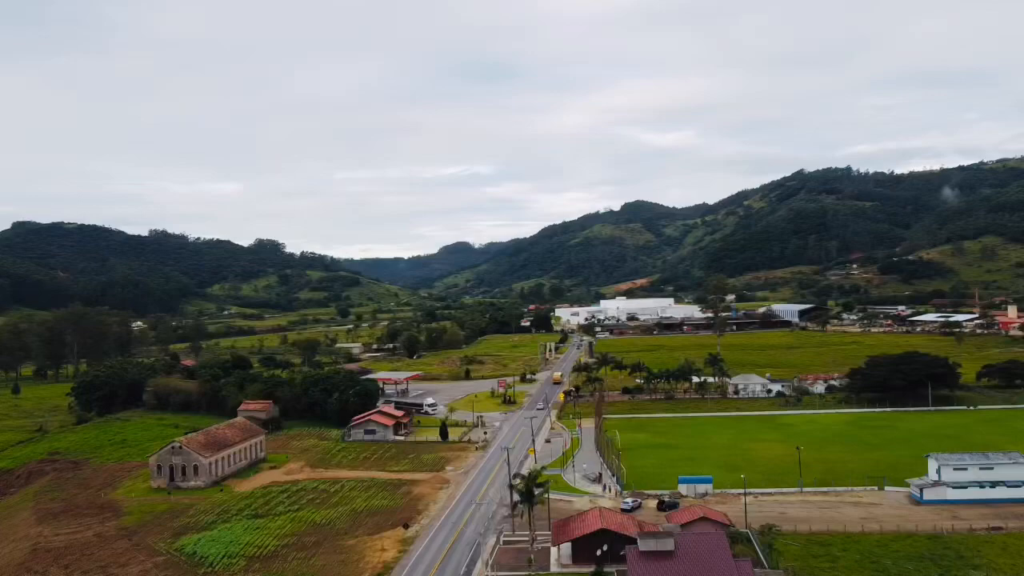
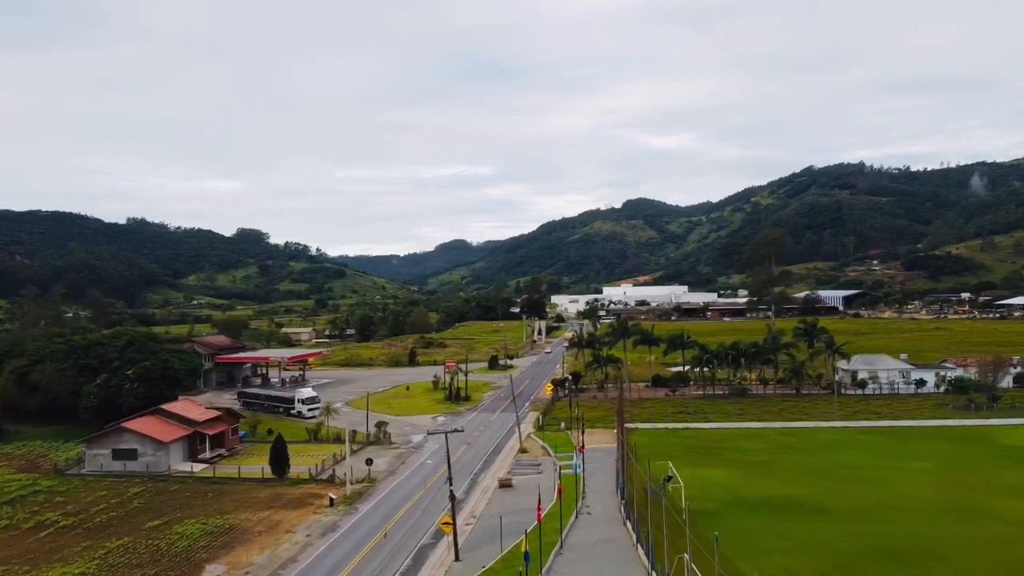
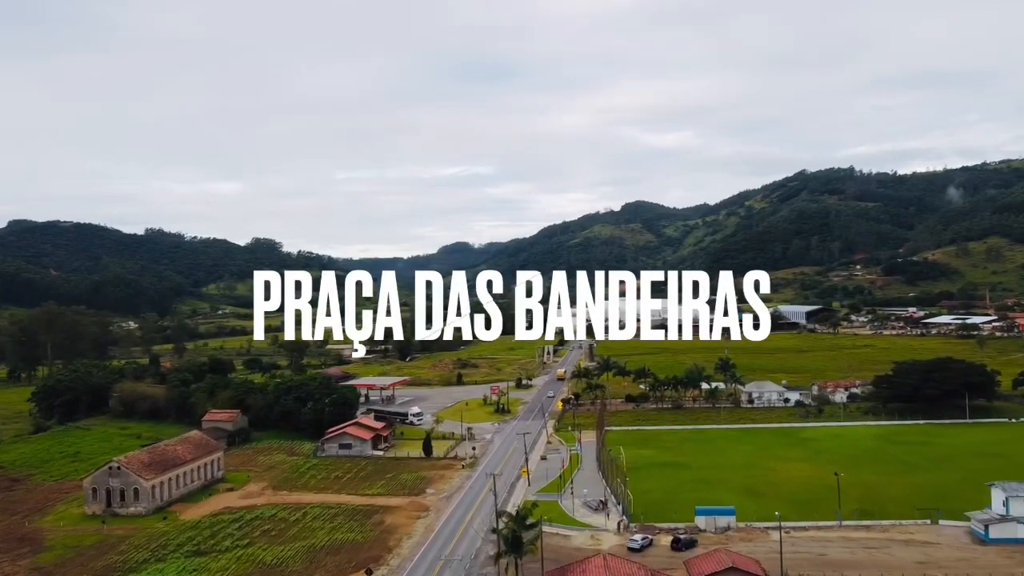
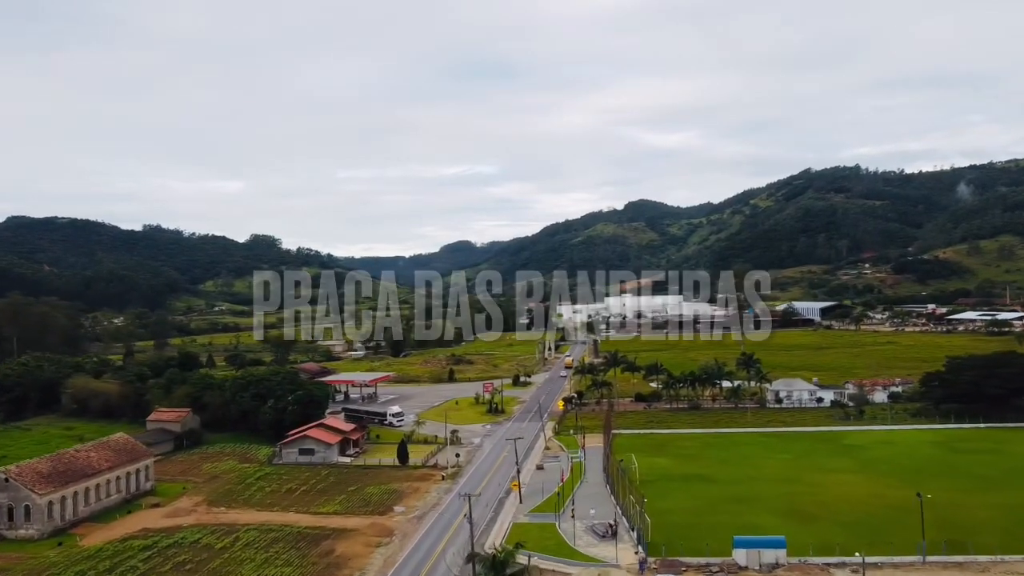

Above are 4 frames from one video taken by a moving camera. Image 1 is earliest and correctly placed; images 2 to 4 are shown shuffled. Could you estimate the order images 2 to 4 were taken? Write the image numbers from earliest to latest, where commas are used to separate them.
3, 4, 2
